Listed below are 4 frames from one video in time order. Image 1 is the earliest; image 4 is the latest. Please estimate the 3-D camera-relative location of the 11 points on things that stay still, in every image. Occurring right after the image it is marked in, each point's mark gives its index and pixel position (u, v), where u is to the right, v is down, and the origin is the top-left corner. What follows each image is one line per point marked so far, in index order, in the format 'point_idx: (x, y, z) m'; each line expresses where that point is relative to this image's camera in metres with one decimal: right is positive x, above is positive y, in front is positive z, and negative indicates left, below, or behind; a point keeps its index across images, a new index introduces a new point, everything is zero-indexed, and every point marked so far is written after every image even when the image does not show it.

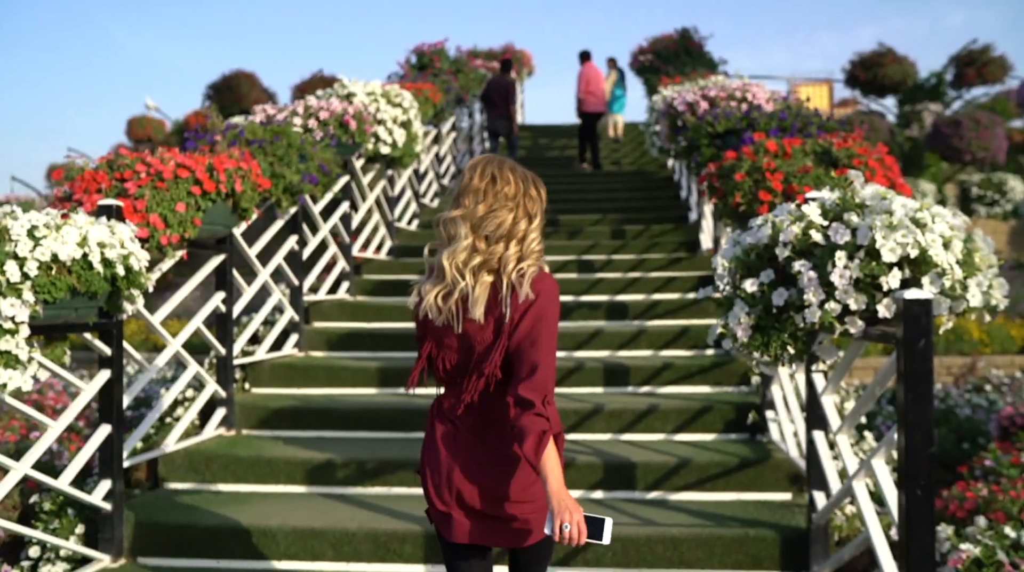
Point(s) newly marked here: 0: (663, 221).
0: (+1.4, +0.6, +9.9) m
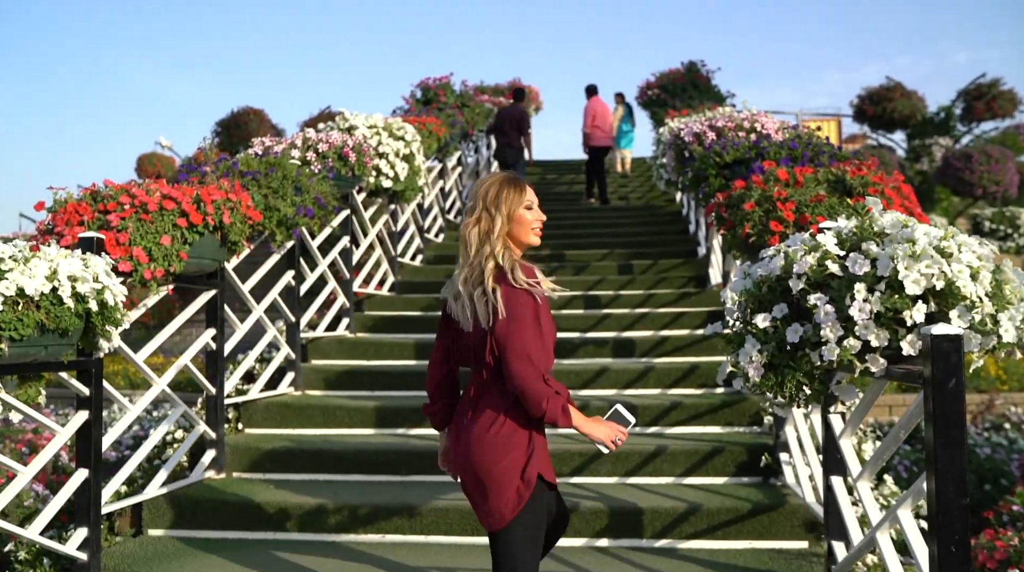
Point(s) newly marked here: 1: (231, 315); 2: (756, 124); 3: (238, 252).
0: (+1.5, +0.3, +9.7) m
1: (-1.5, -0.1, +5.6) m
2: (+1.5, +1.0, +6.2) m
3: (-1.2, +0.2, +4.7) m
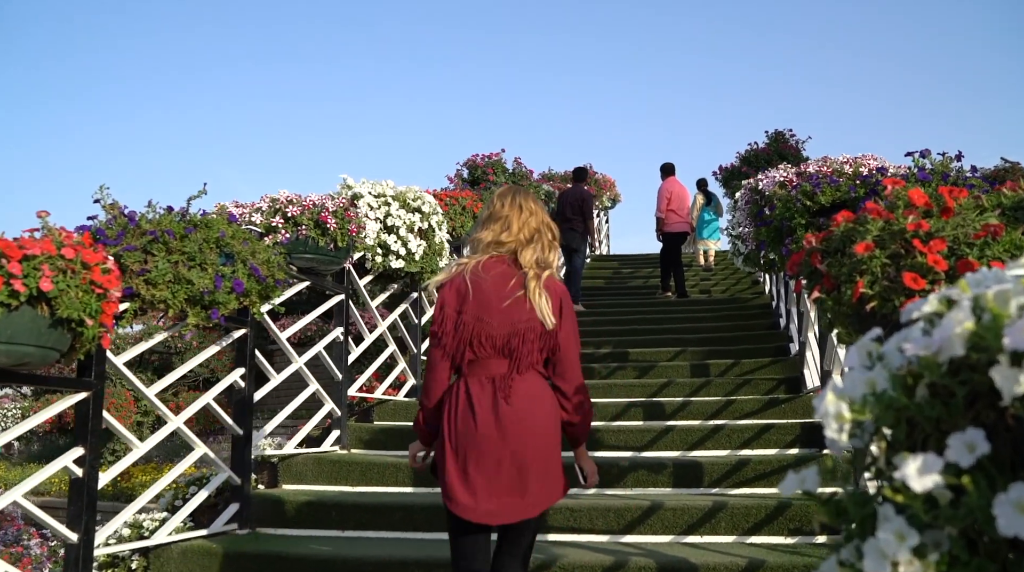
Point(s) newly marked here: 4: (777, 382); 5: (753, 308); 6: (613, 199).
0: (+1.8, -0.5, +7.9) m
1: (-1.5, -0.5, +4.1) m
2: (+1.5, +0.5, +4.6) m
3: (-1.3, -0.2, +3.2) m
4: (+1.6, -0.6, +6.3) m
5: (+2.3, -0.2, +9.9) m
6: (+1.7, +1.4, +17.2) m
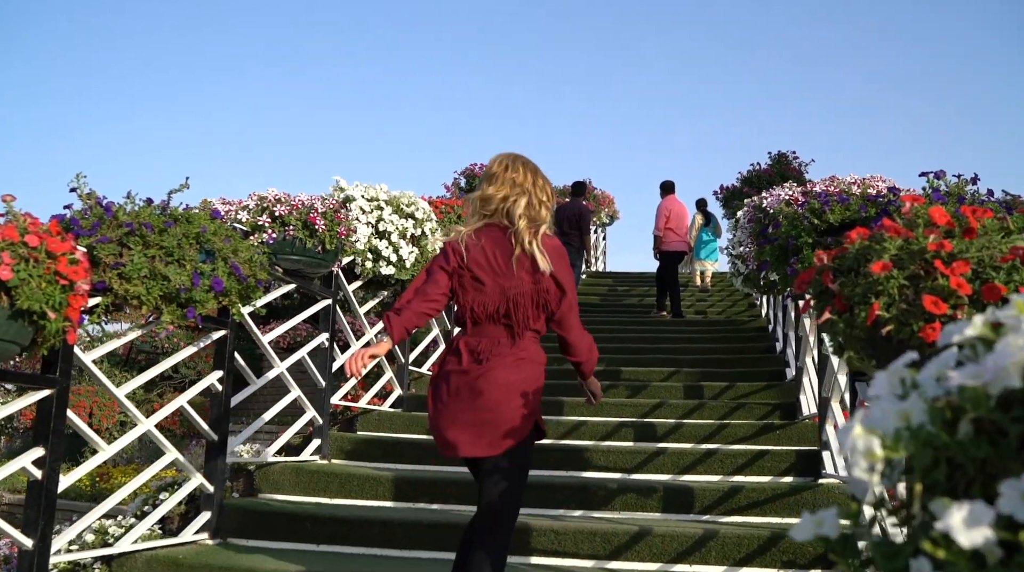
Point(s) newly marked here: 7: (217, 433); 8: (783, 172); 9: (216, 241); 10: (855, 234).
0: (+1.8, -0.7, +7.7) m
1: (-1.5, -0.5, +3.9) m
2: (+1.5, +0.4, +4.4) m
3: (-1.3, -0.1, +3.0) m
4: (+1.5, -0.7, +6.1) m
5: (+2.2, -0.4, +9.7) m
6: (+1.6, +1.2, +17.1) m
7: (-1.3, -0.6, +4.6) m
8: (+3.1, +1.3, +12.1) m
9: (-1.1, +0.2, +4.1) m
10: (+0.9, +0.1, +2.7) m
